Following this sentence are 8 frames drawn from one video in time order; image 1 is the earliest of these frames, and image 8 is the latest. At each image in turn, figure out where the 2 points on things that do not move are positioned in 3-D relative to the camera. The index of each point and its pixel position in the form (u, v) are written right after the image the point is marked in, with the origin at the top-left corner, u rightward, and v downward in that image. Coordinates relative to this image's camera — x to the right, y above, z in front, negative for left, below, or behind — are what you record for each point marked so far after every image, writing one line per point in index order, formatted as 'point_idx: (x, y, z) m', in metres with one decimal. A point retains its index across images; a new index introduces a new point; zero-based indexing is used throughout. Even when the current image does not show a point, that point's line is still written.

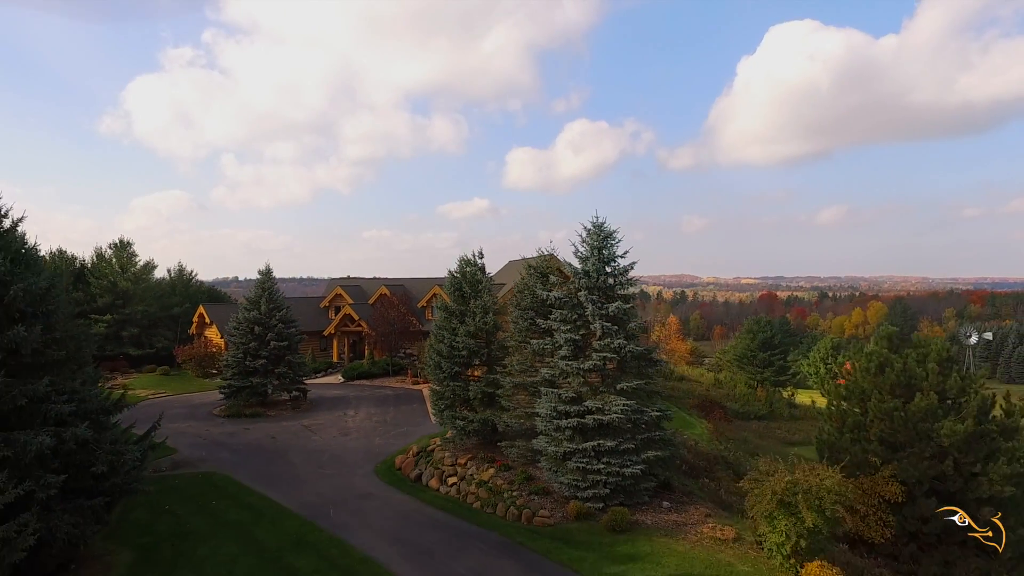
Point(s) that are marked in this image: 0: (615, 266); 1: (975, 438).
0: (+2.7, +0.5, +15.6) m
1: (+13.0, -4.2, +17.1) m
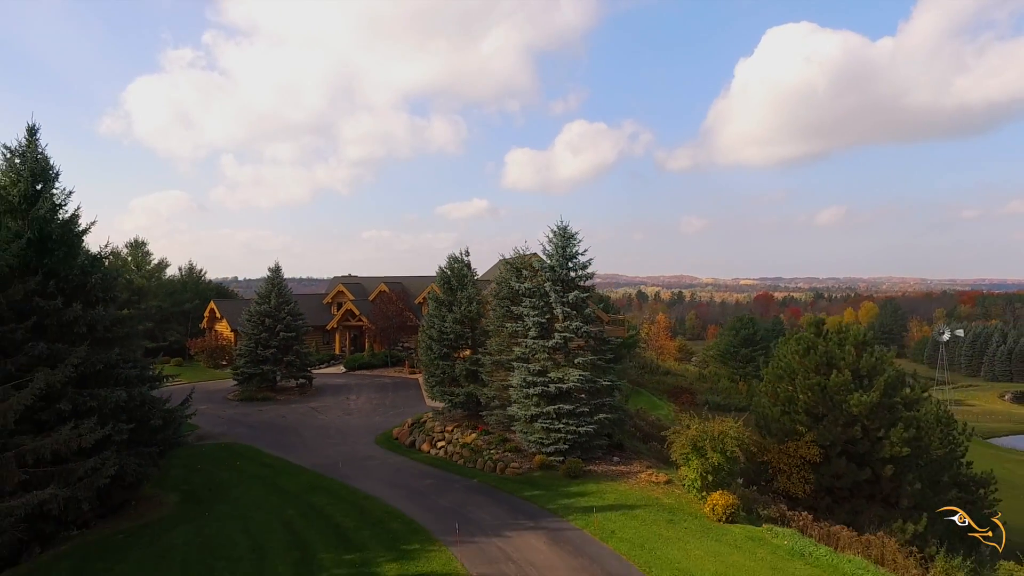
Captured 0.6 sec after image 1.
0: (+2.0, +0.8, +18.7) m
1: (+12.3, -4.0, +20.2) m
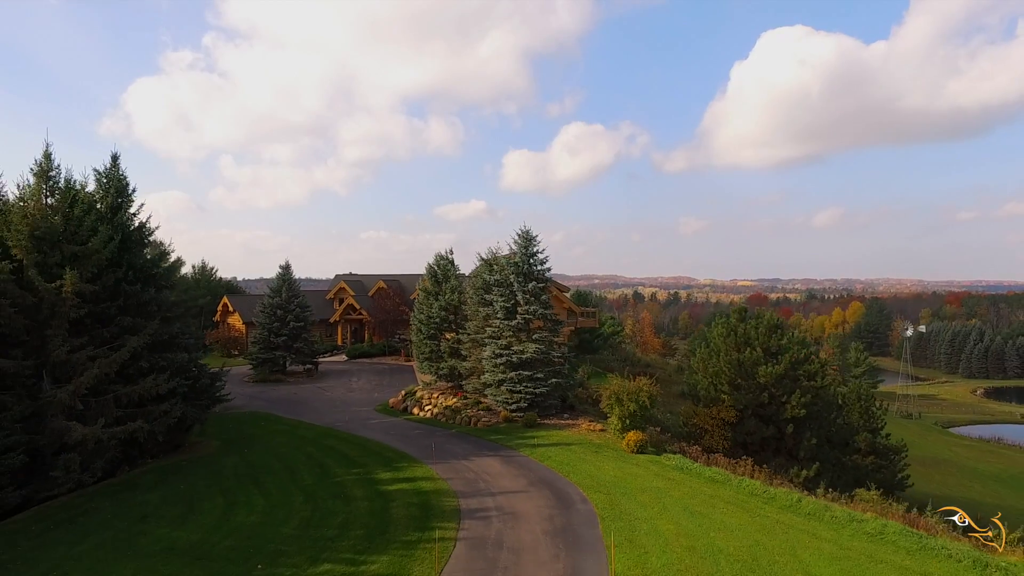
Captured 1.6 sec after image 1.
0: (+0.9, +1.1, +23.3) m
1: (+11.2, -3.7, +24.8) m
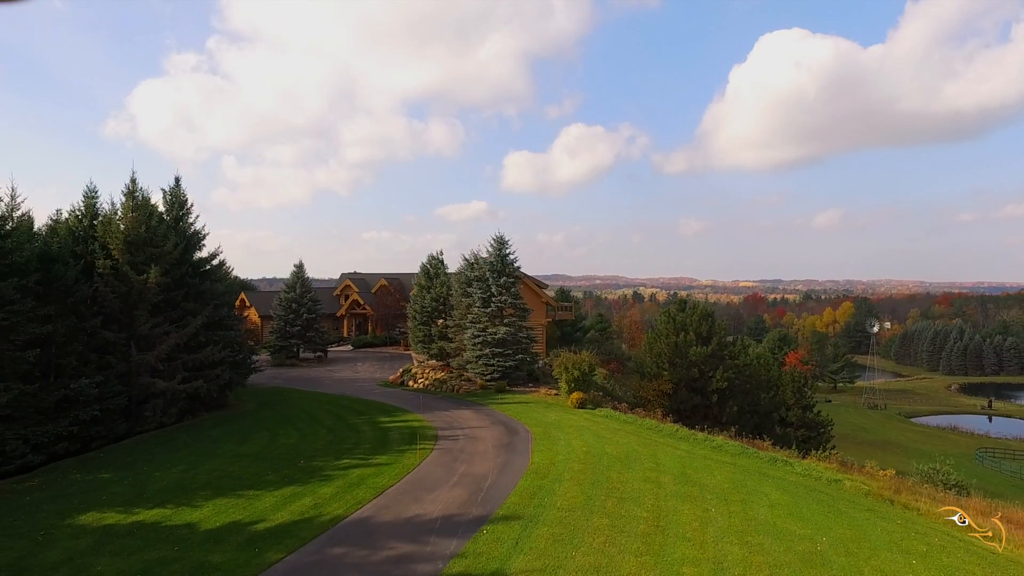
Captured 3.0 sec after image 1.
0: (-0.2, +1.3, +28.7) m
1: (+10.1, -3.5, +30.2) m
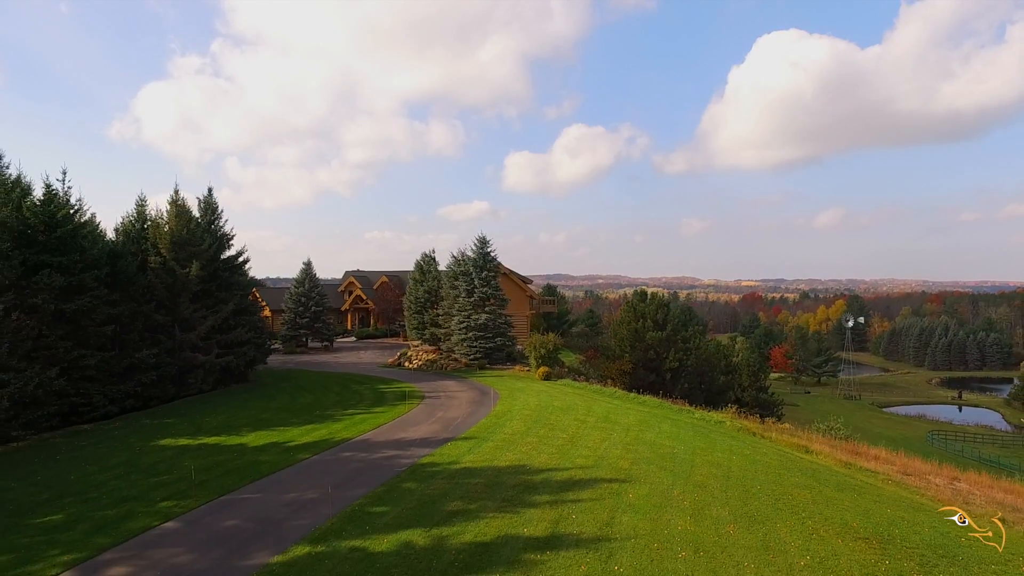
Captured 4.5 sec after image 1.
0: (-1.3, +1.7, +33.5) m
1: (+9.0, -3.1, +34.9) m
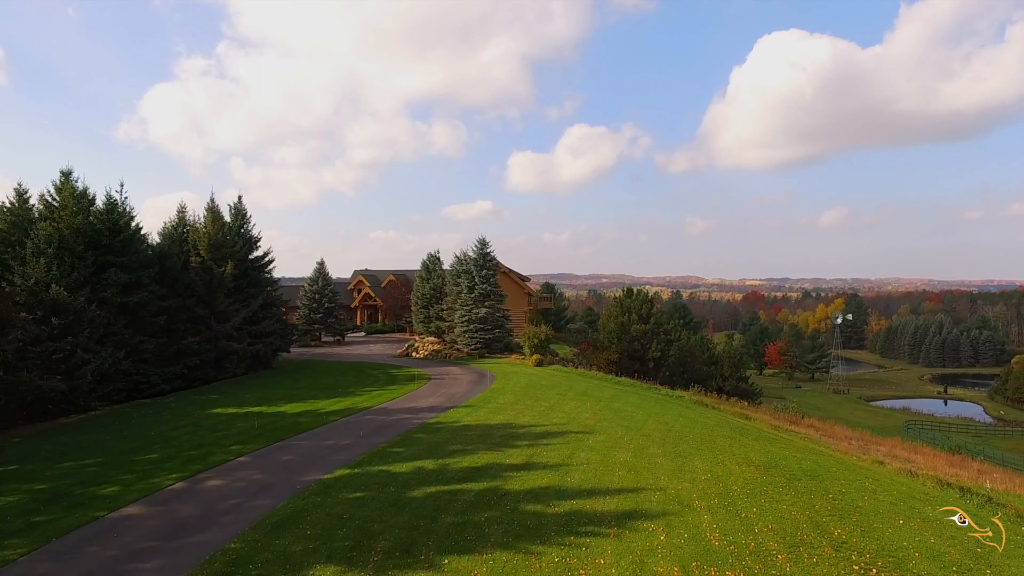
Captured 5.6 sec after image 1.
0: (-1.5, +1.8, +37.0) m
1: (+8.8, -2.9, +38.4) m
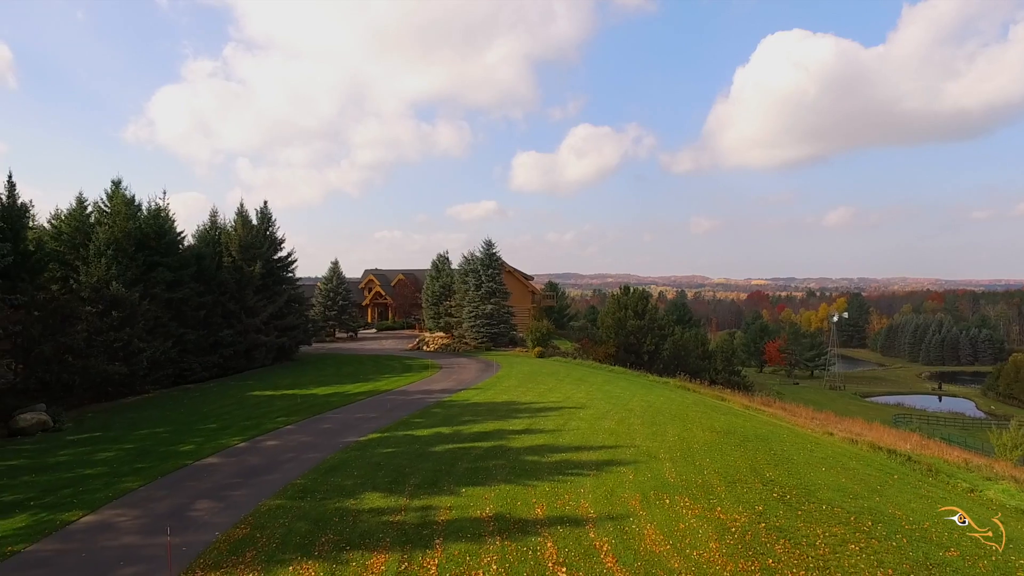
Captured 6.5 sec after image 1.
0: (-1.2, +2.0, +39.7) m
1: (+9.1, -2.7, +41.0) m
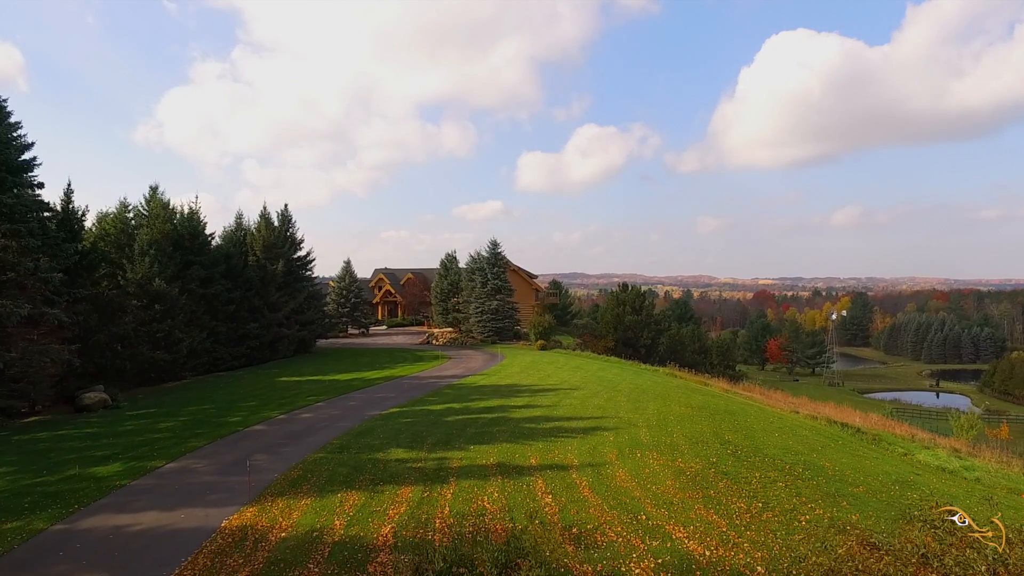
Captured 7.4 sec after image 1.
0: (-0.9, +2.2, +42.1) m
1: (+9.4, -2.6, +43.3) m
